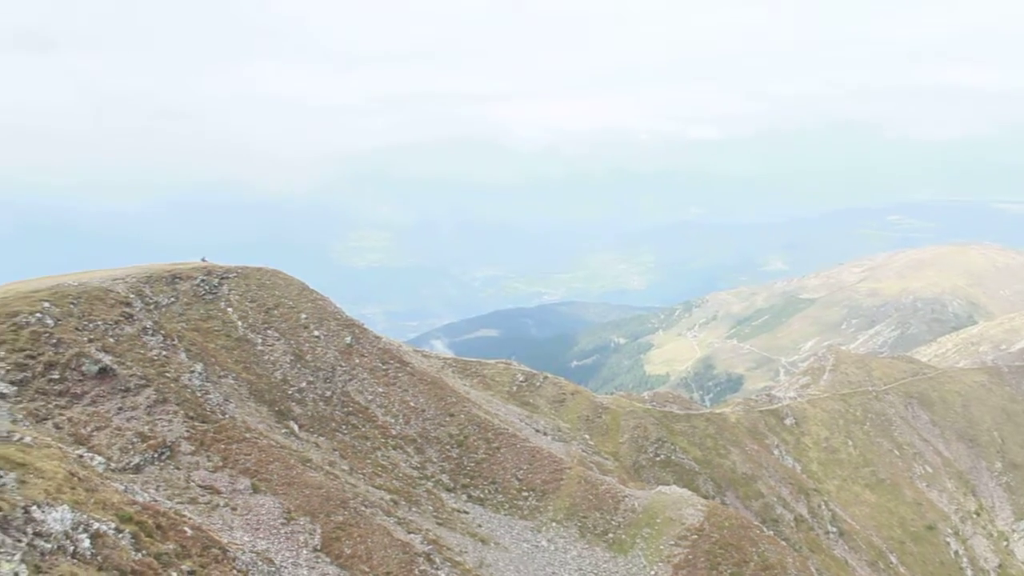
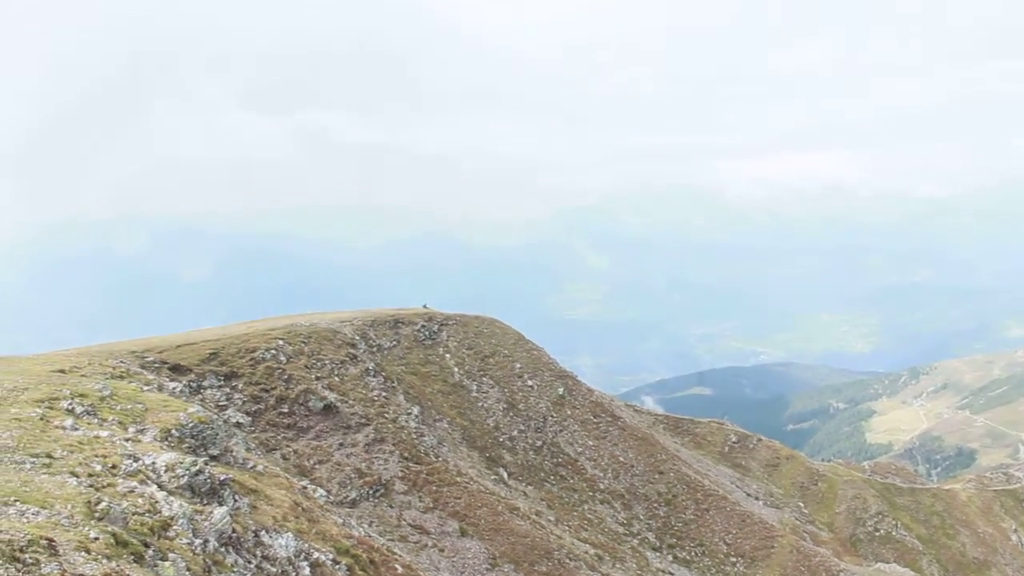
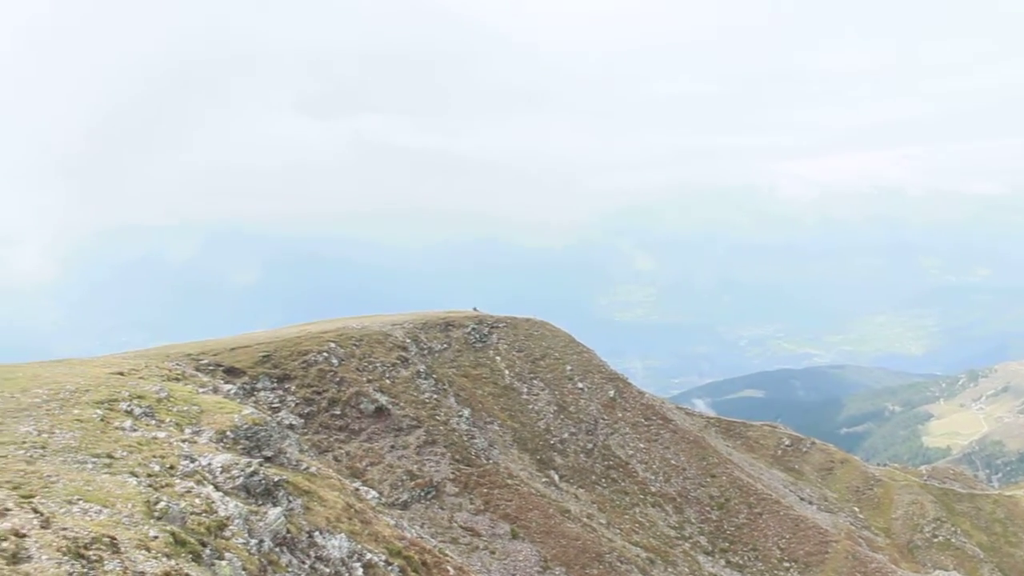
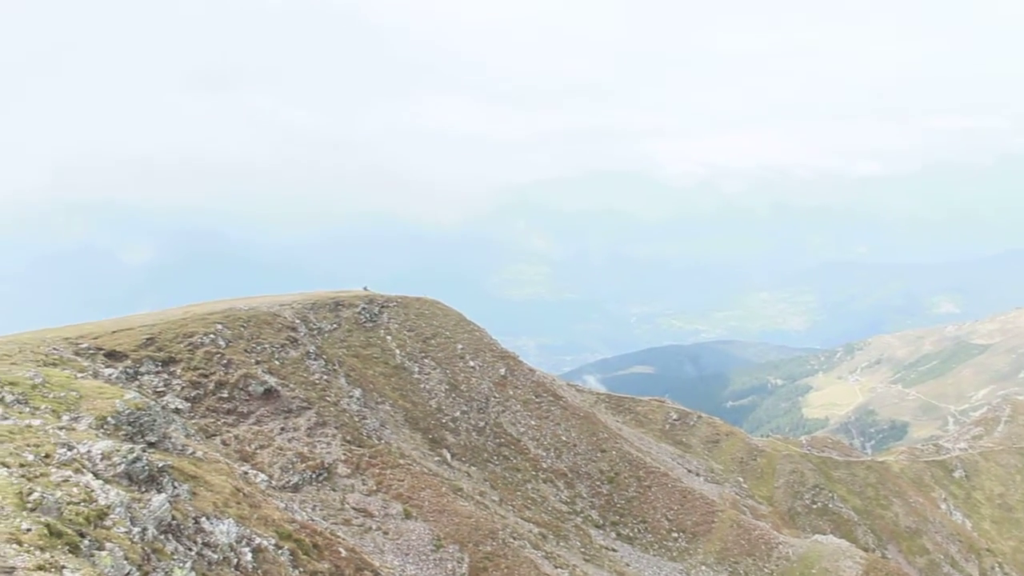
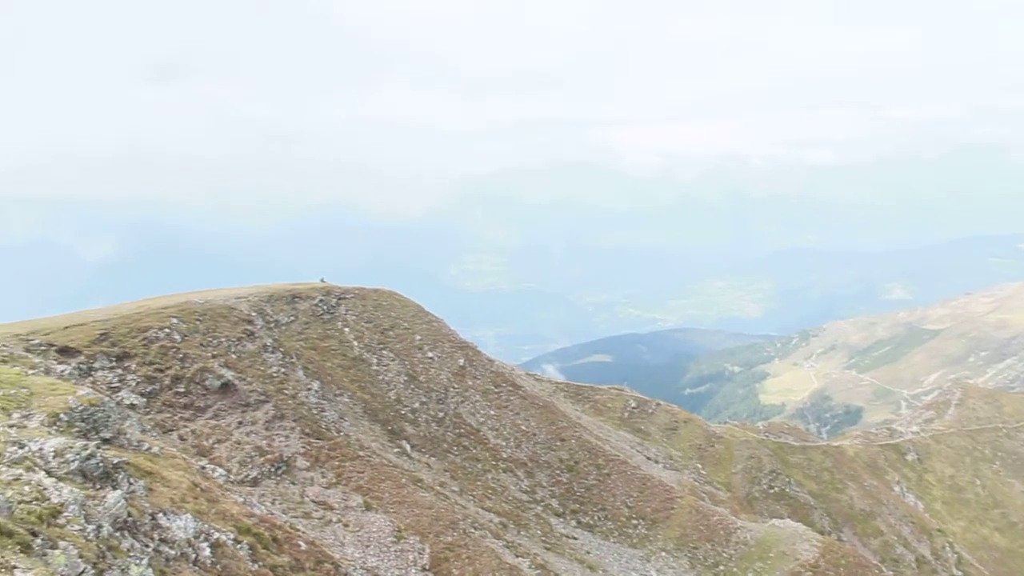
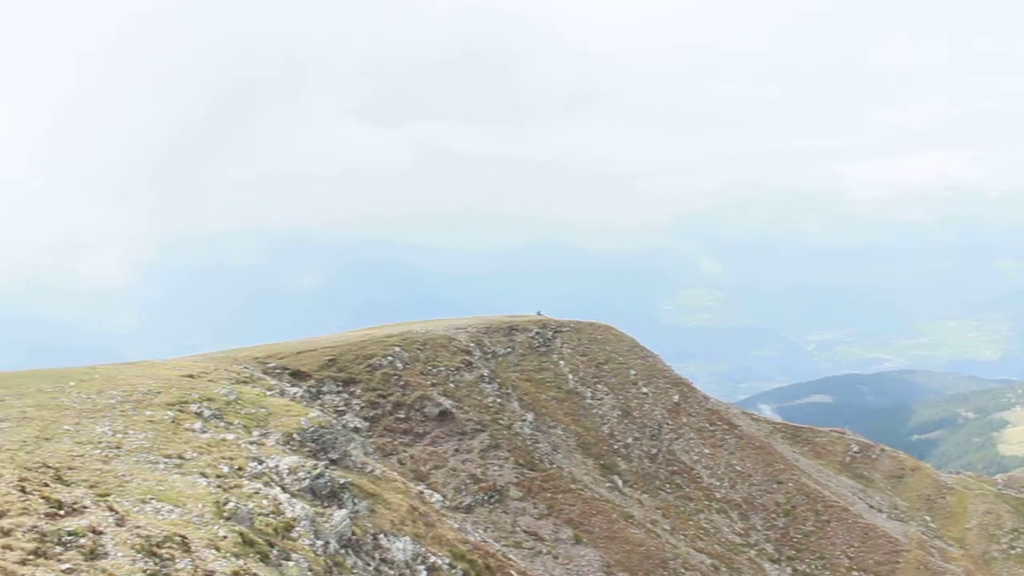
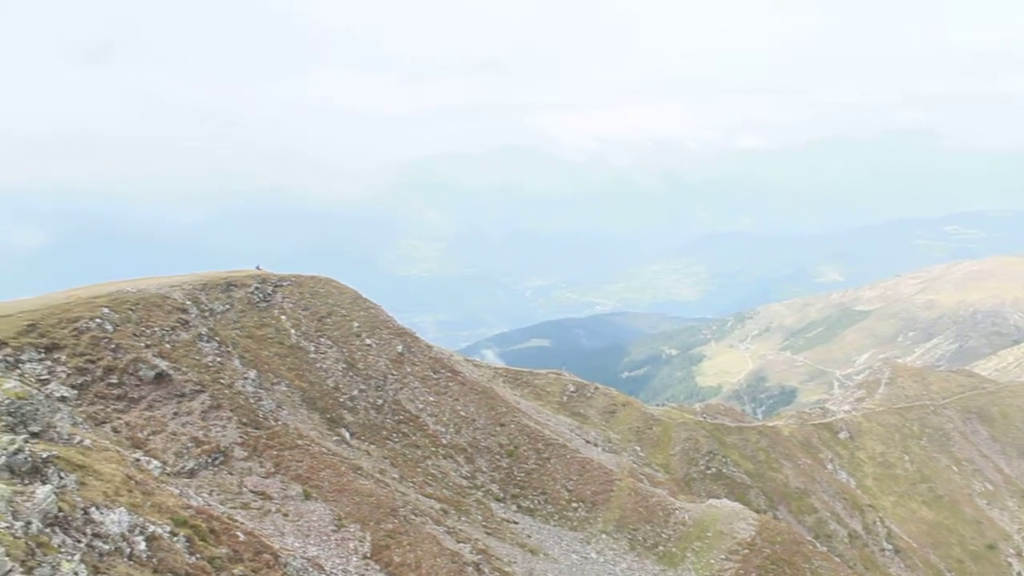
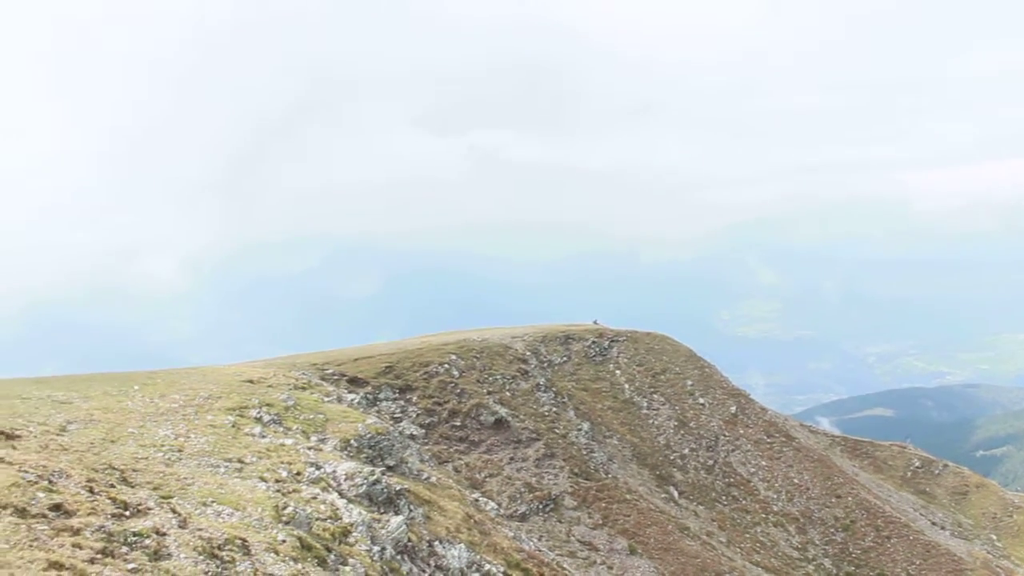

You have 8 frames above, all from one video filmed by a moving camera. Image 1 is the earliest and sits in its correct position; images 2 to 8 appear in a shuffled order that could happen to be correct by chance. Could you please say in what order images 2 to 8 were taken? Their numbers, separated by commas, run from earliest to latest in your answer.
7, 5, 4, 2, 3, 6, 8
